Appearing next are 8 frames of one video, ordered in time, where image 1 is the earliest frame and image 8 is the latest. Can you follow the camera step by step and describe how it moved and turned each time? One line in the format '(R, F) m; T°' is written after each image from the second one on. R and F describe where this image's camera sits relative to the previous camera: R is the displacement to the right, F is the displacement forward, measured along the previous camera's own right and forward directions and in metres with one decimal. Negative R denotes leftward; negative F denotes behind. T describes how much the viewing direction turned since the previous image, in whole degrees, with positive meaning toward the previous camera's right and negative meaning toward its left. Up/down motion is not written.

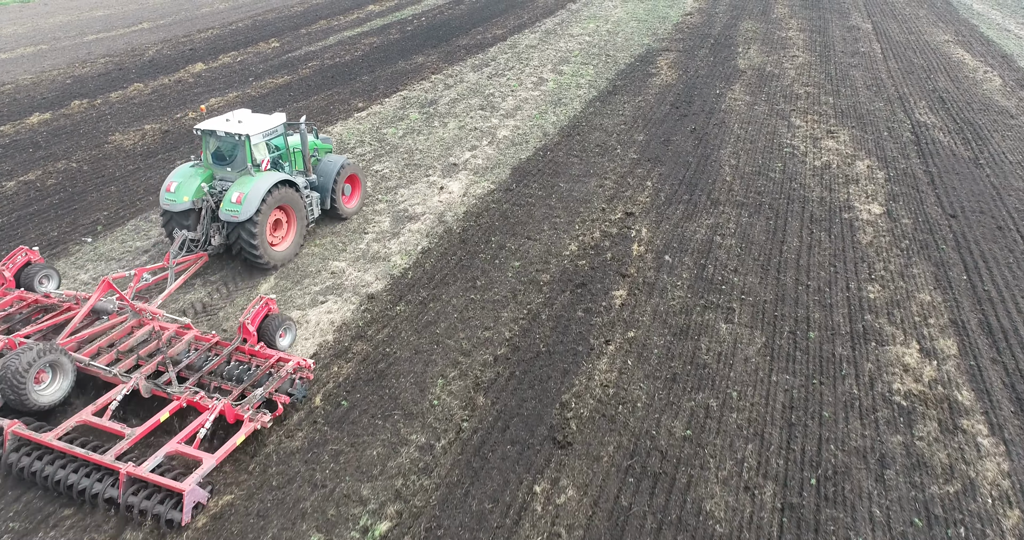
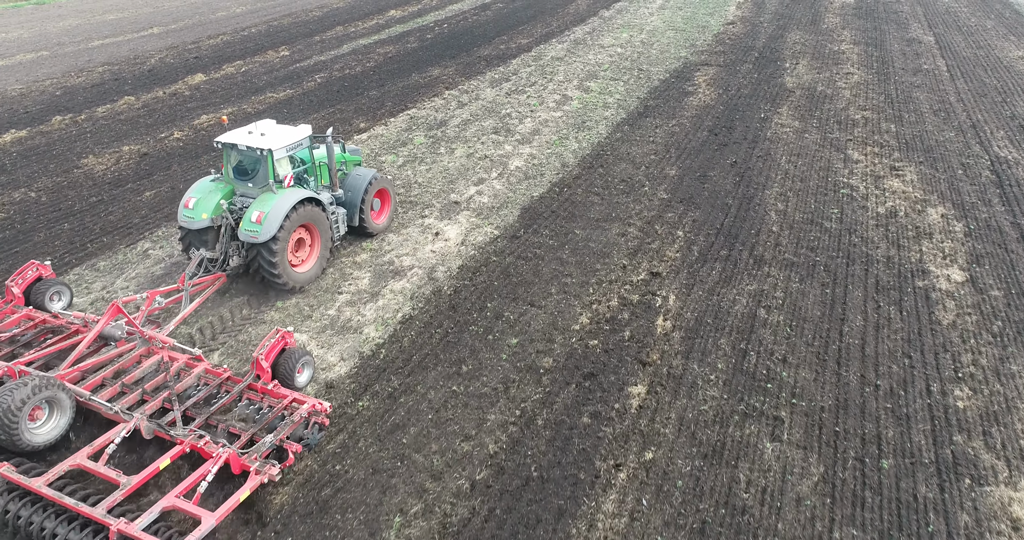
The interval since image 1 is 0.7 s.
(+0.3, +1.5) m; -3°
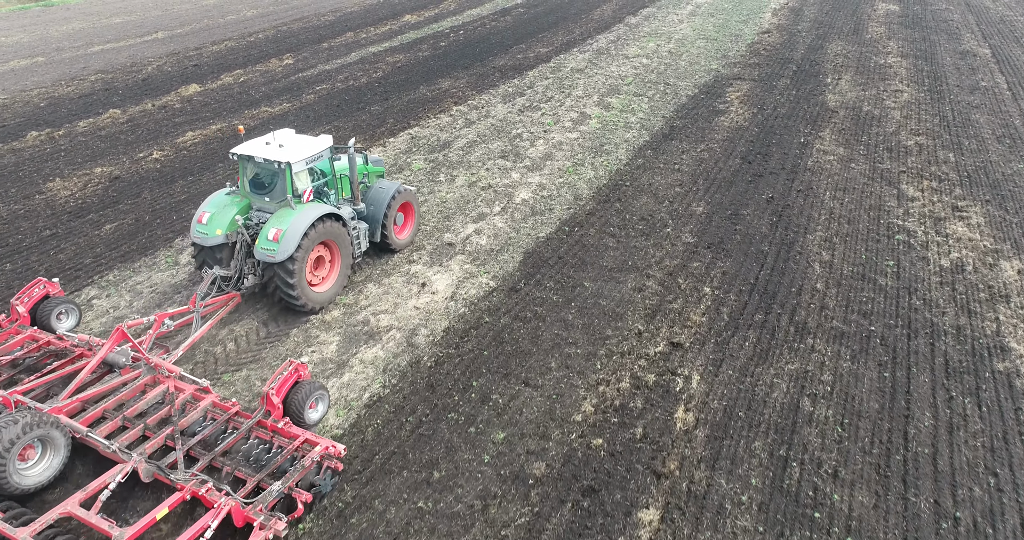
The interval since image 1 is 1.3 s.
(+0.3, +1.3) m; -2°
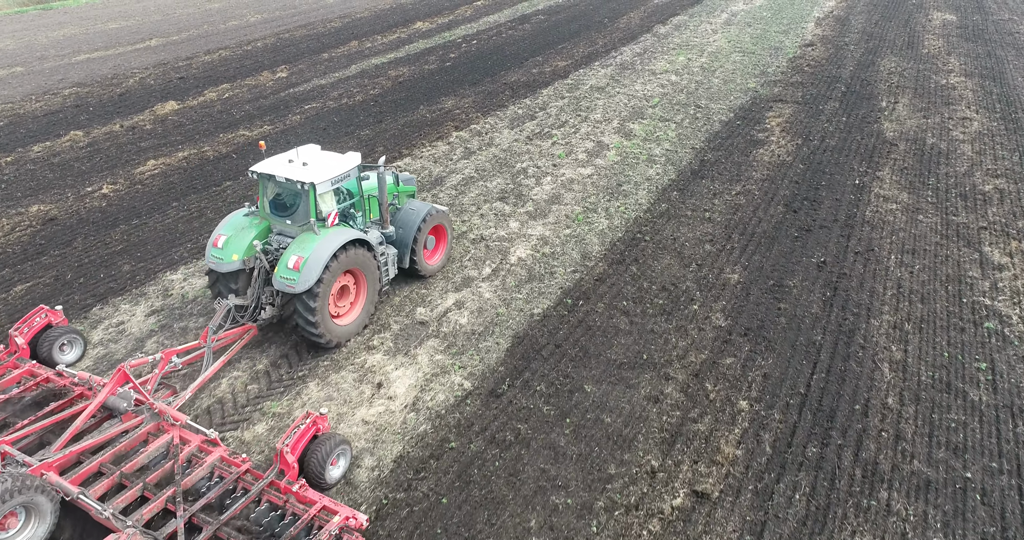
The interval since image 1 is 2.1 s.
(+0.4, +1.7) m; -2°
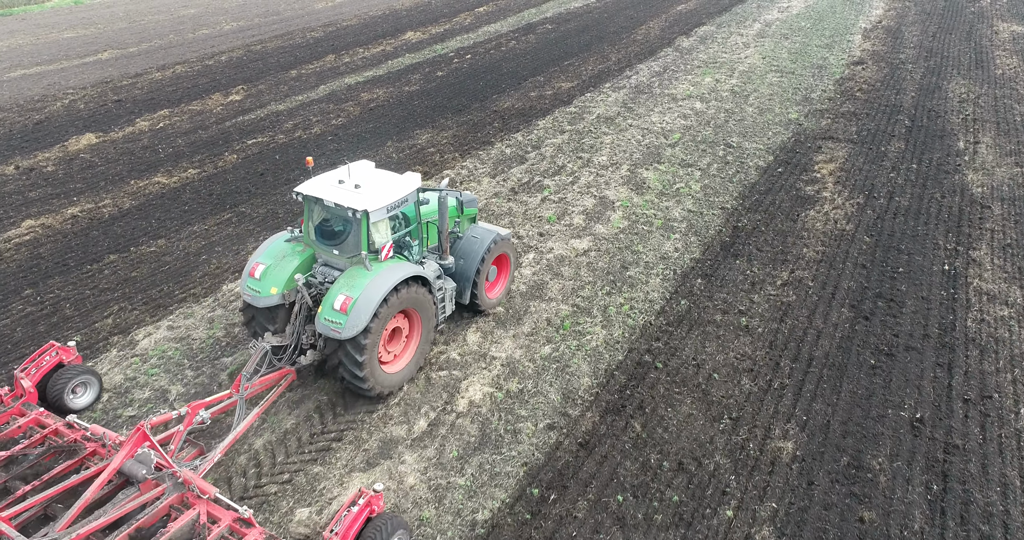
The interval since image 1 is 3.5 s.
(+0.5, +2.6) m; -2°
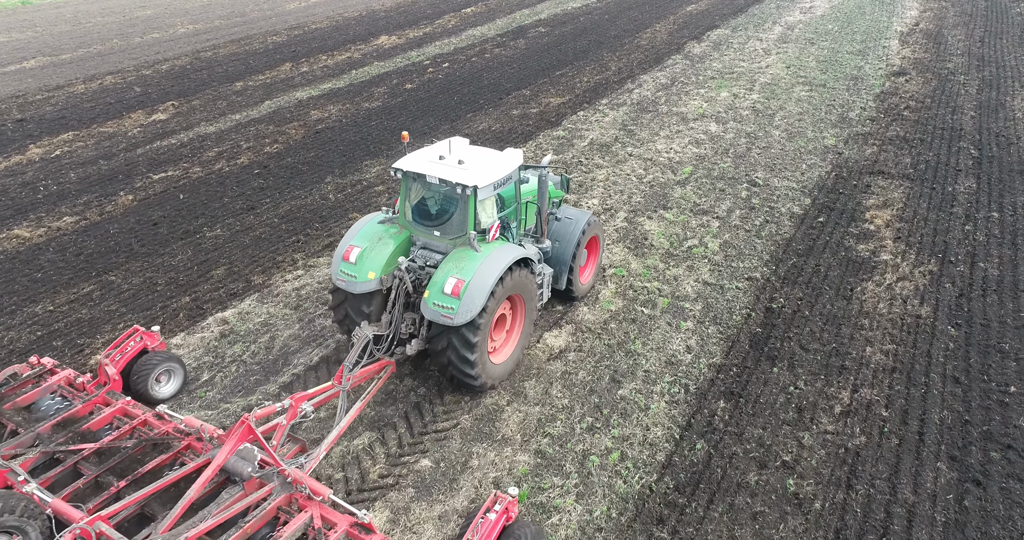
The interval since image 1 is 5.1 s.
(+0.5, +2.3) m; -1°
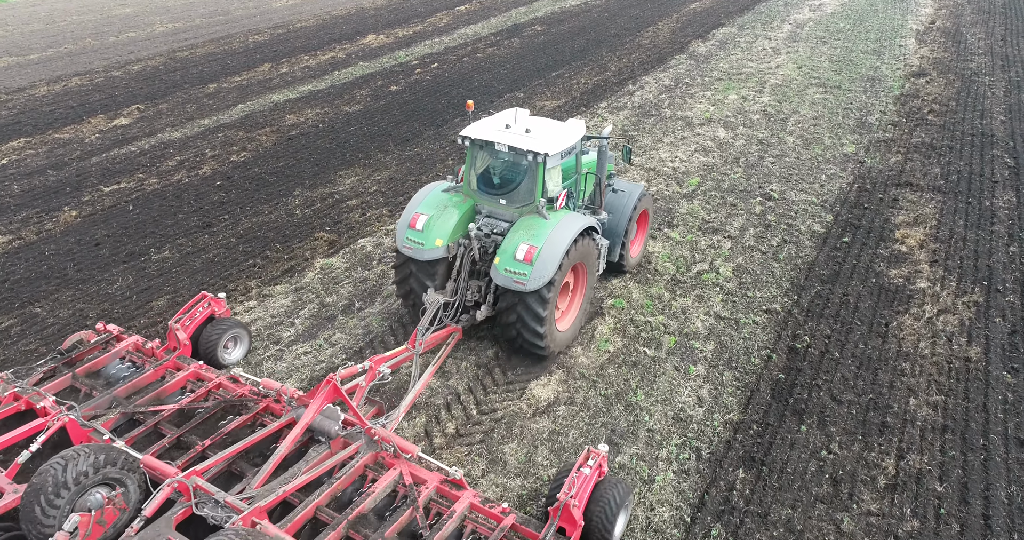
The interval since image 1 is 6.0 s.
(+0.1, +0.9) m; 0°
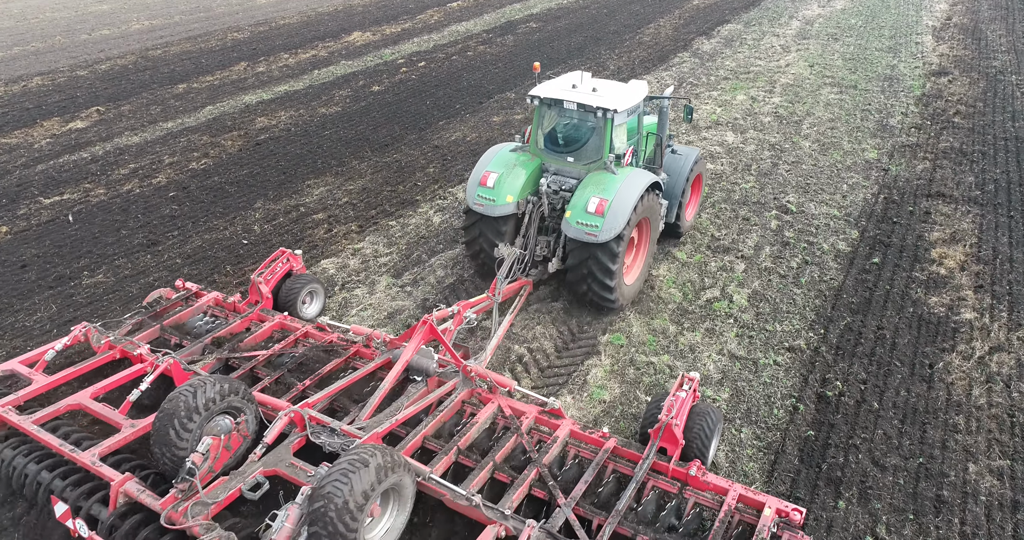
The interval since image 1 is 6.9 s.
(+0.1, +0.9) m; 0°
